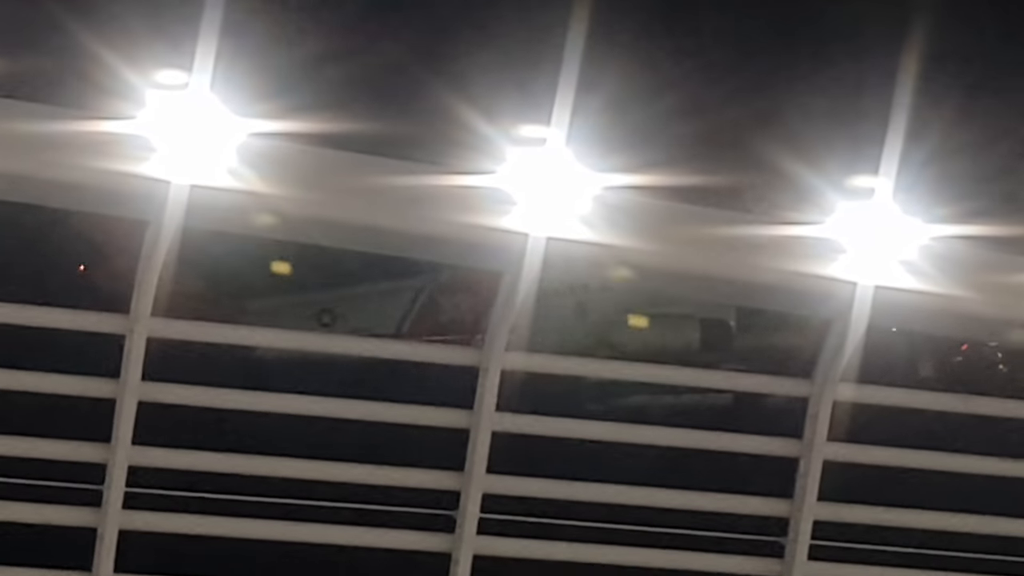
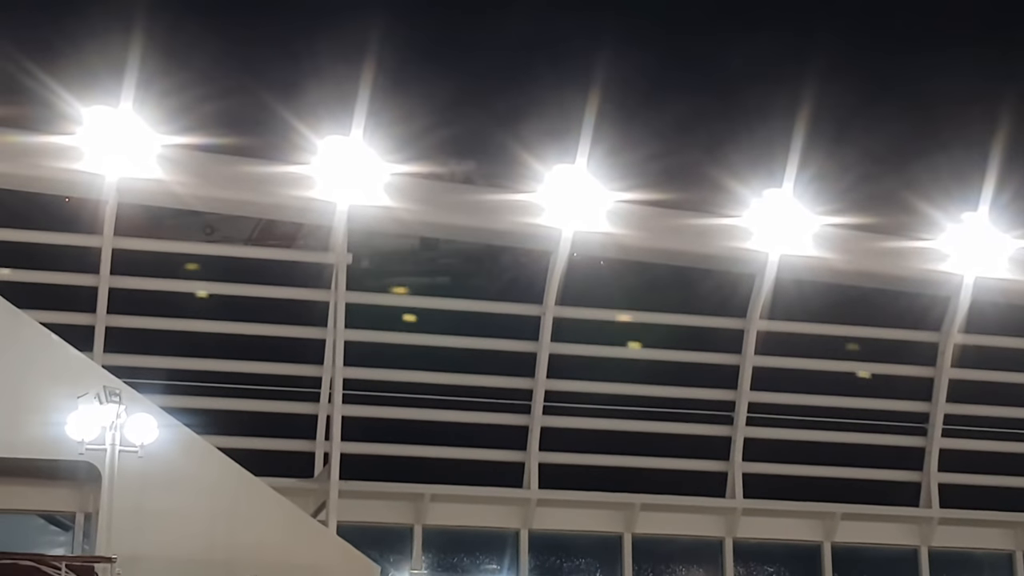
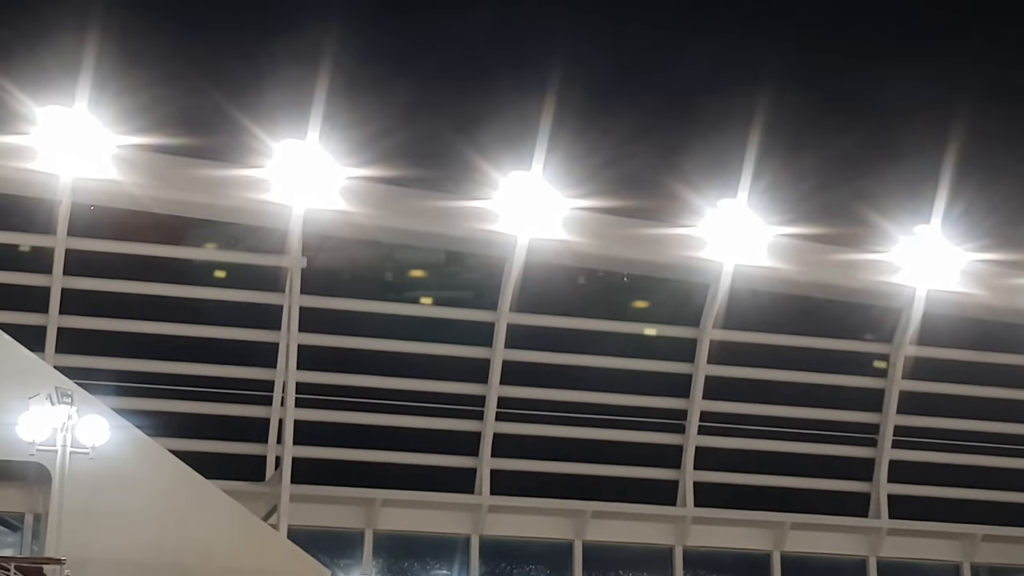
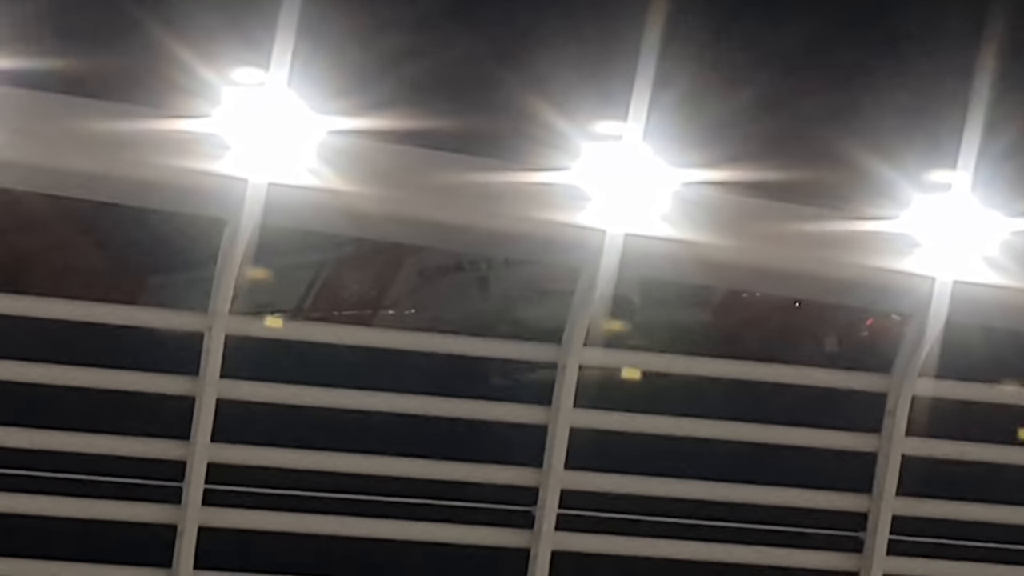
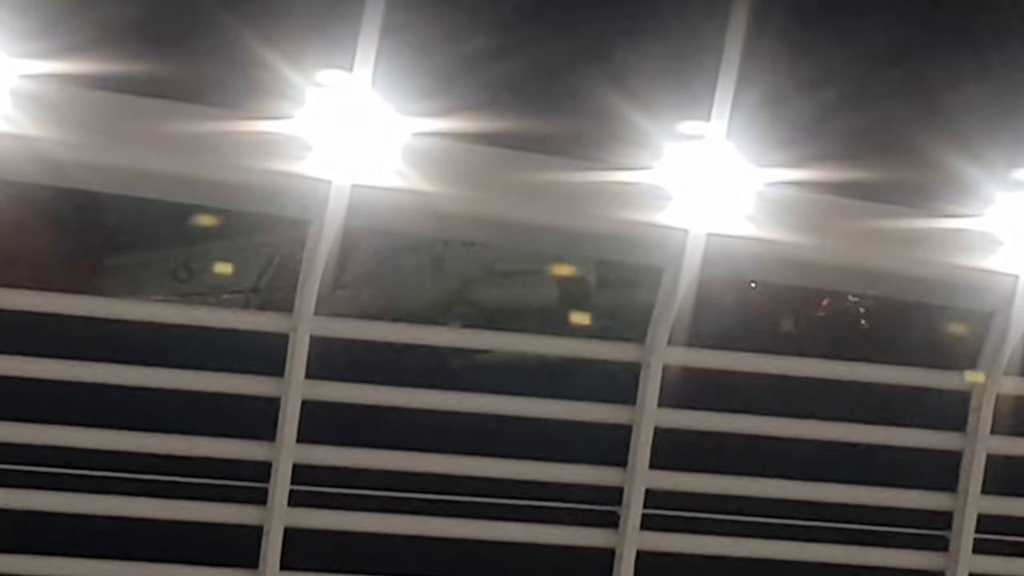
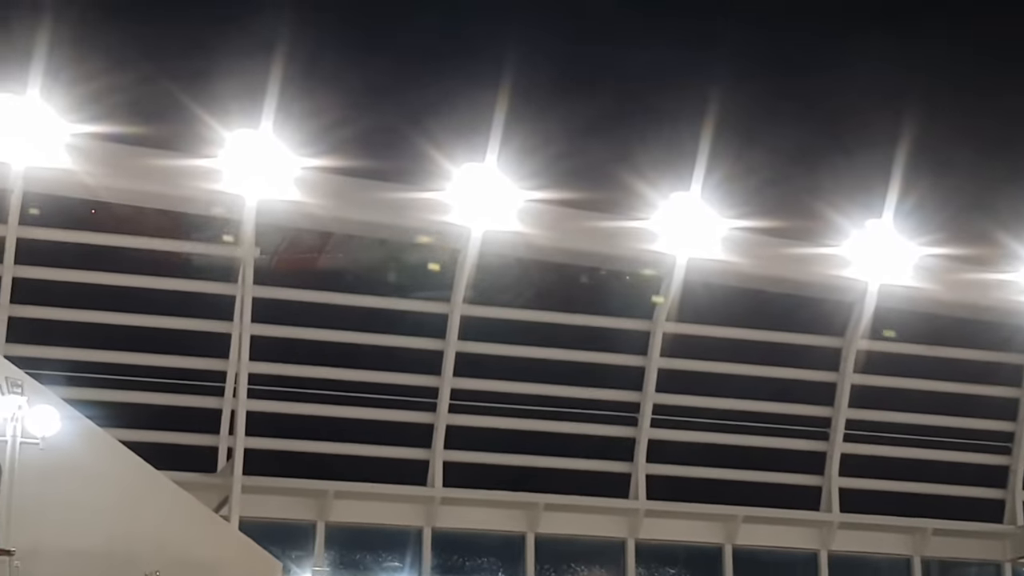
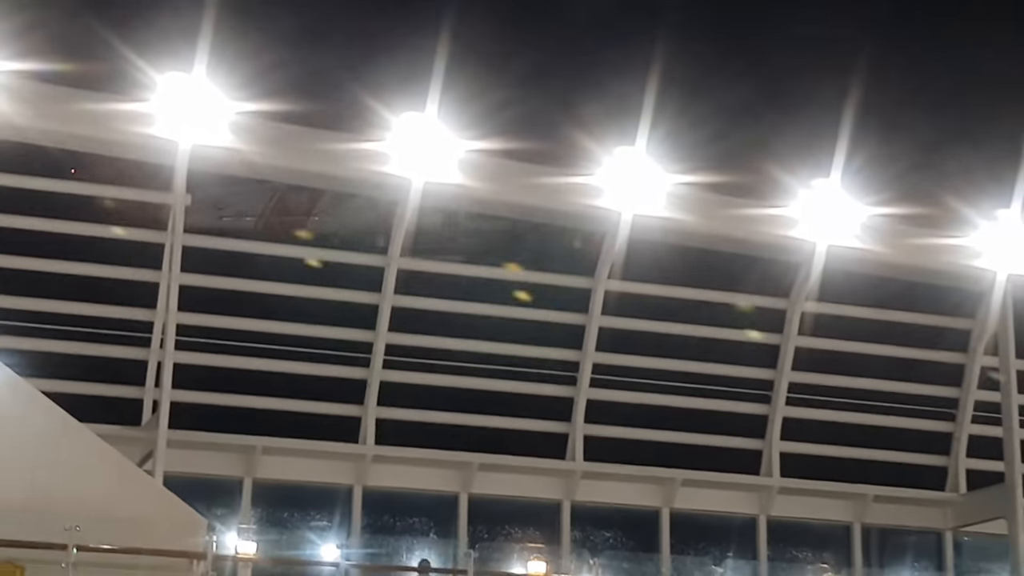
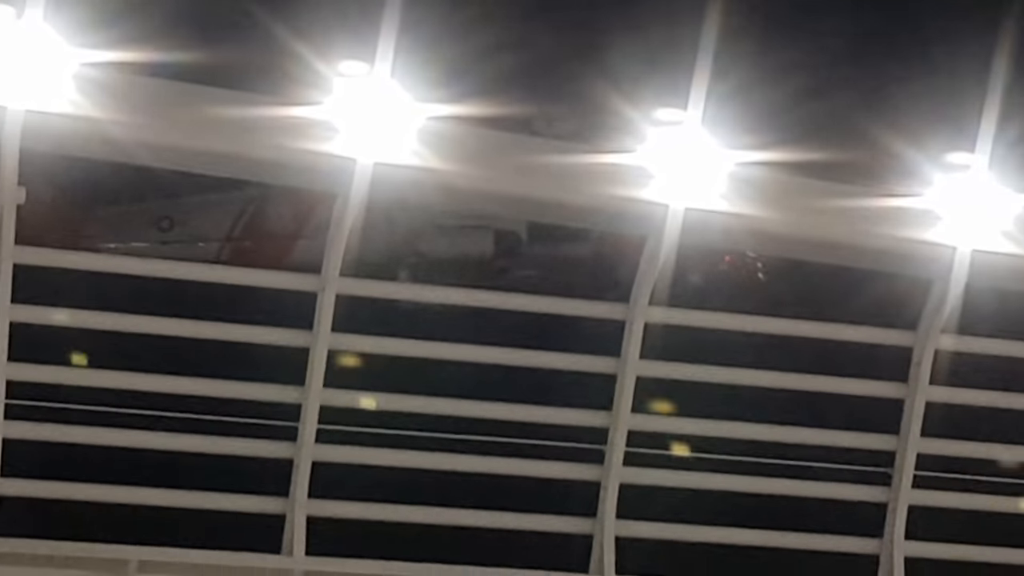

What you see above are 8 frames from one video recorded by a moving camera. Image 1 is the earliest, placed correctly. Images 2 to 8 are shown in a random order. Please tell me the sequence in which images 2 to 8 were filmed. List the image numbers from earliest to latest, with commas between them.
4, 5, 8, 7, 6, 3, 2
